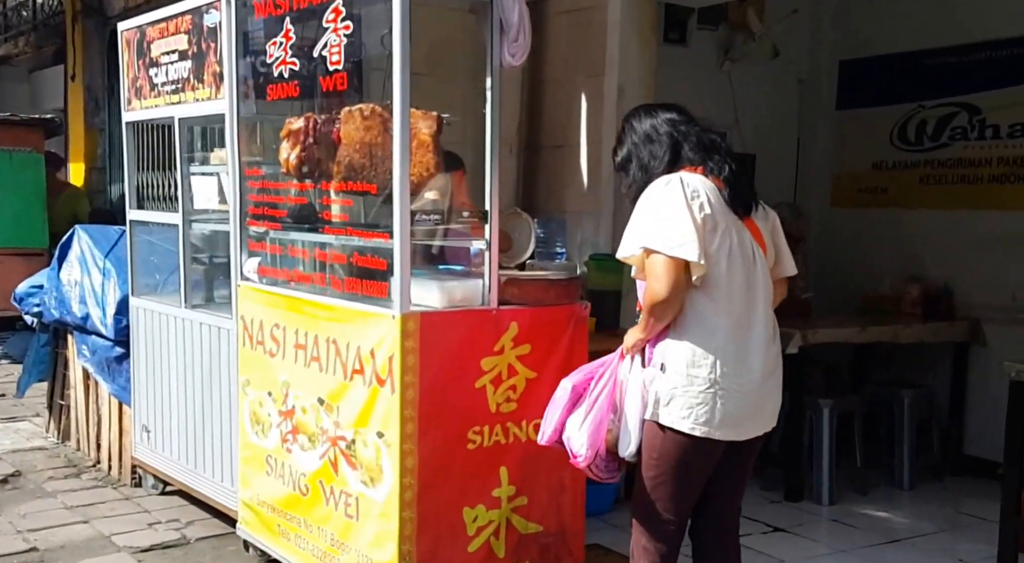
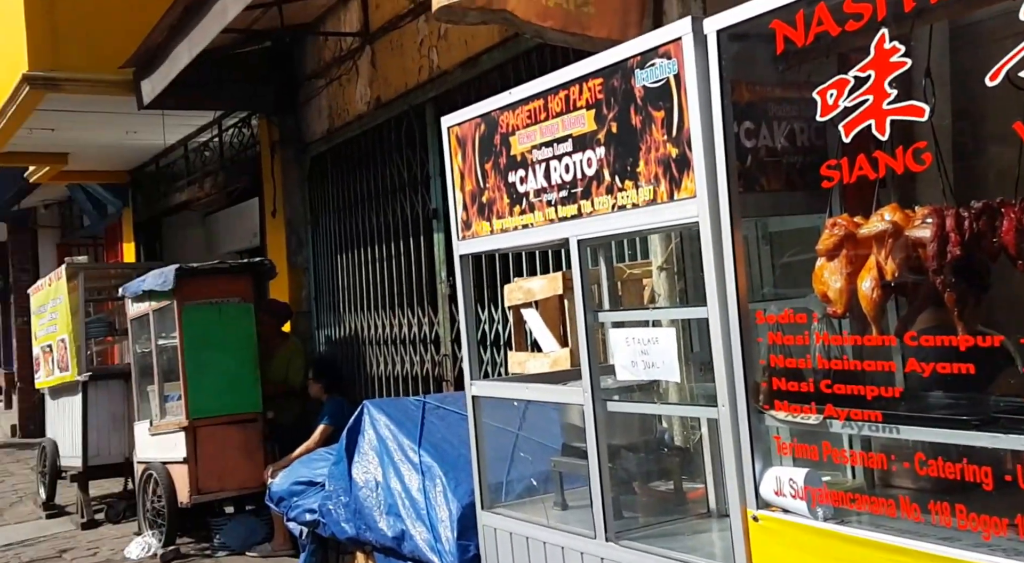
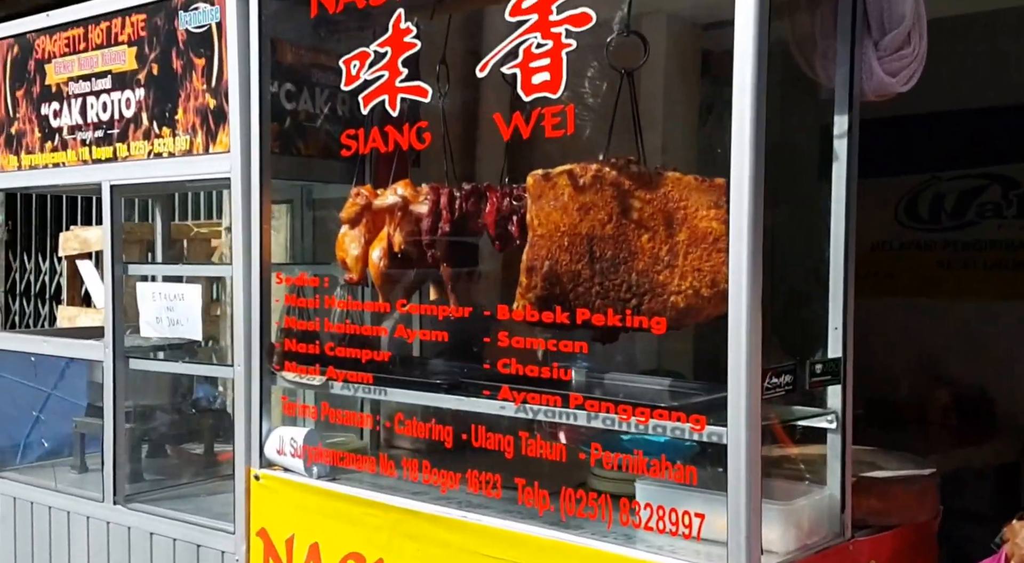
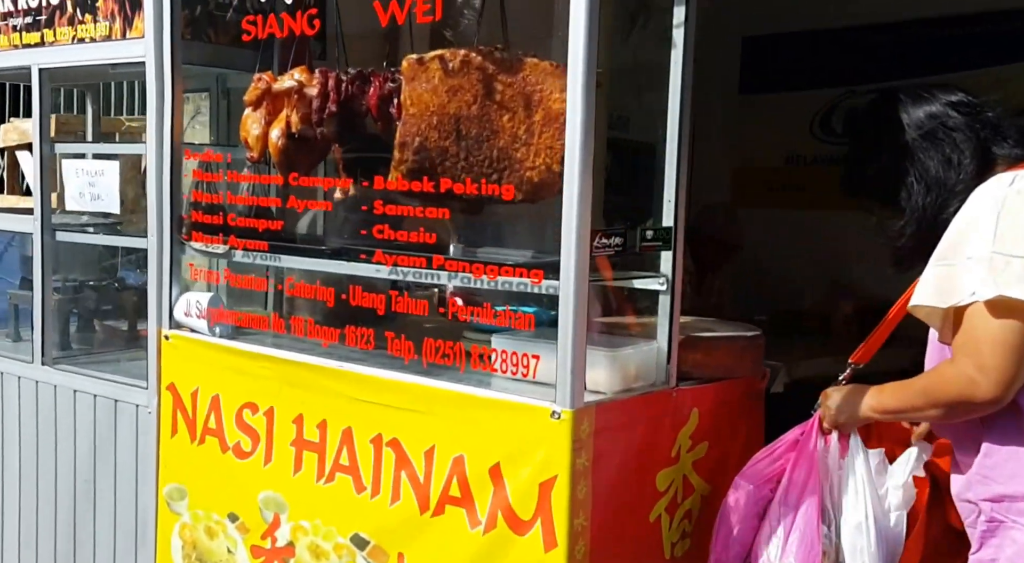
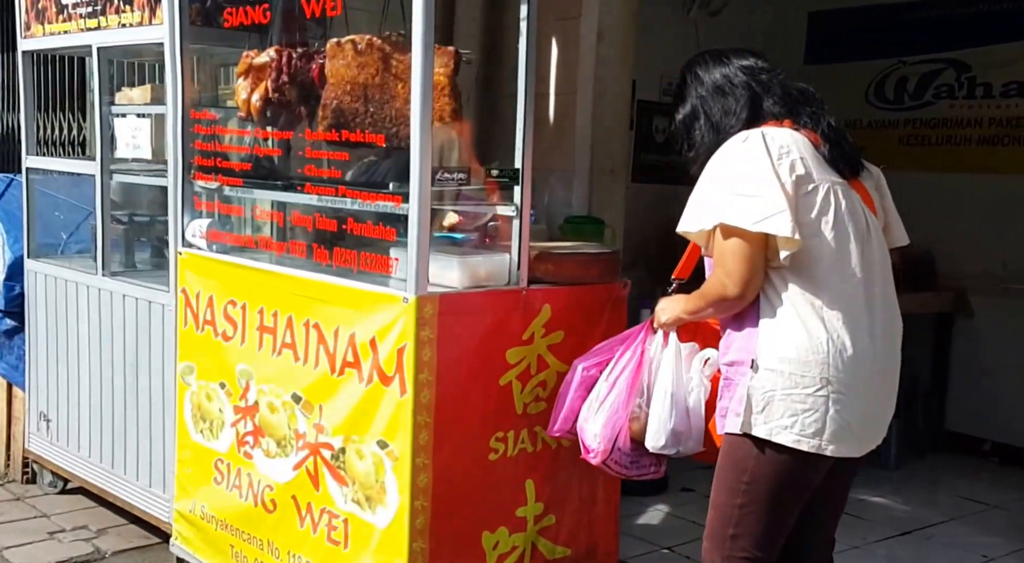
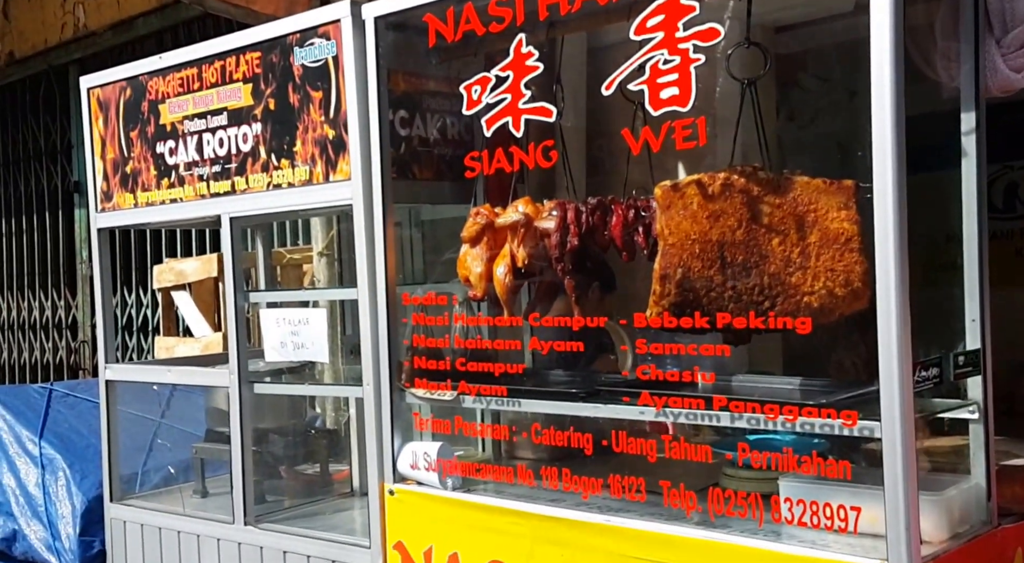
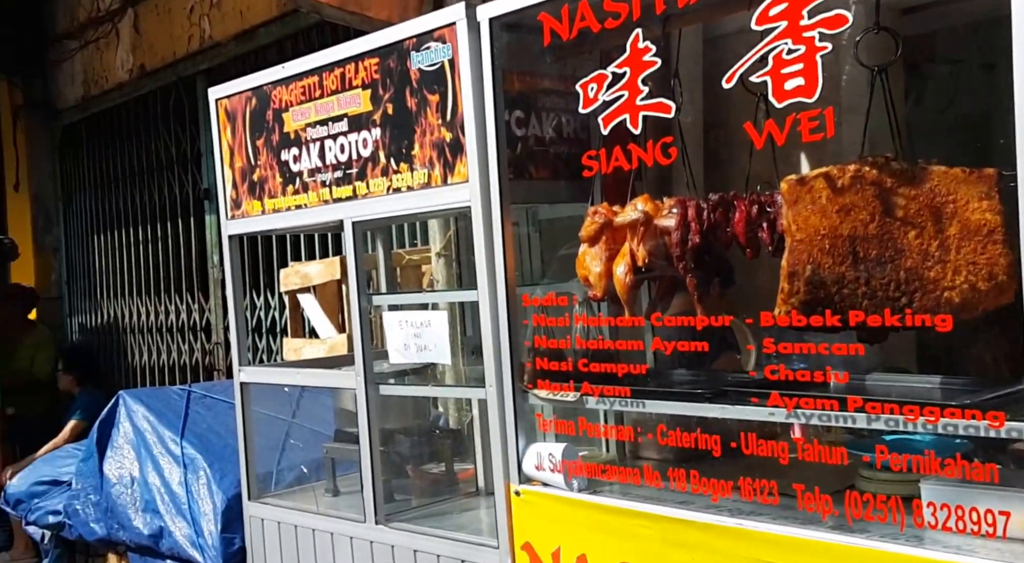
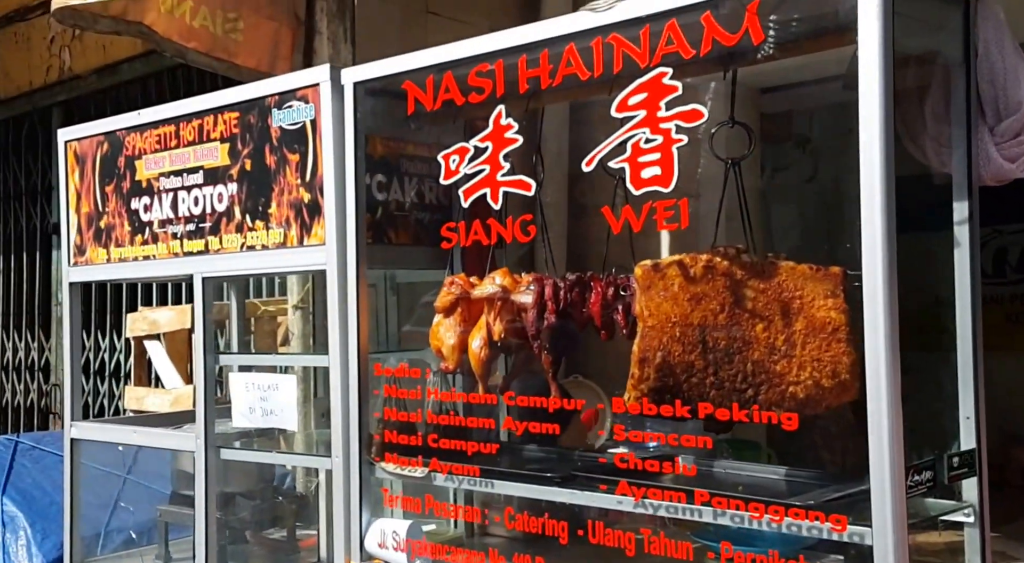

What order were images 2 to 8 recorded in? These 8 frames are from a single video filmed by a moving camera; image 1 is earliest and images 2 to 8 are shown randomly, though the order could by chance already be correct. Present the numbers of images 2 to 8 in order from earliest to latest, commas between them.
5, 4, 3, 8, 6, 7, 2
